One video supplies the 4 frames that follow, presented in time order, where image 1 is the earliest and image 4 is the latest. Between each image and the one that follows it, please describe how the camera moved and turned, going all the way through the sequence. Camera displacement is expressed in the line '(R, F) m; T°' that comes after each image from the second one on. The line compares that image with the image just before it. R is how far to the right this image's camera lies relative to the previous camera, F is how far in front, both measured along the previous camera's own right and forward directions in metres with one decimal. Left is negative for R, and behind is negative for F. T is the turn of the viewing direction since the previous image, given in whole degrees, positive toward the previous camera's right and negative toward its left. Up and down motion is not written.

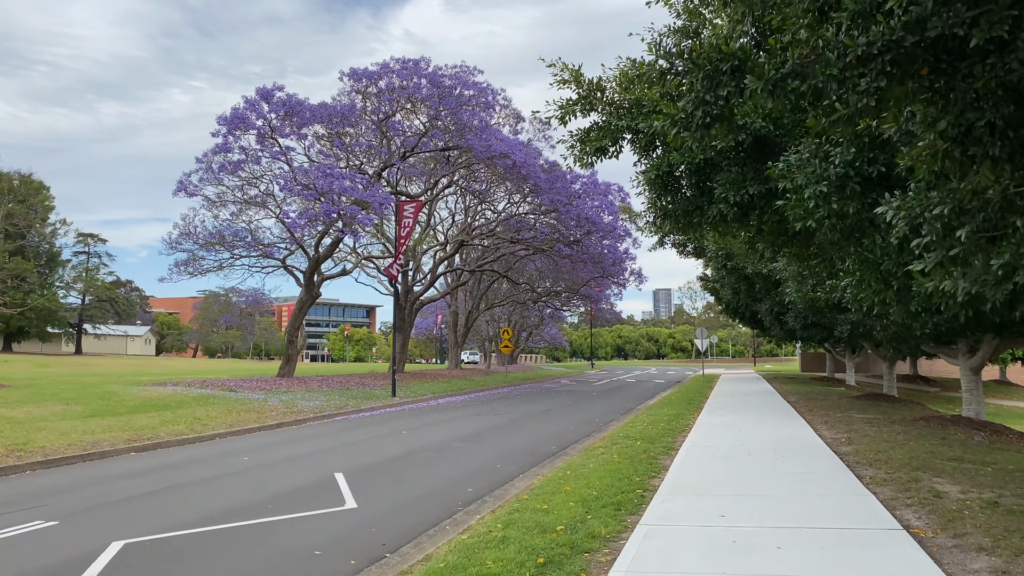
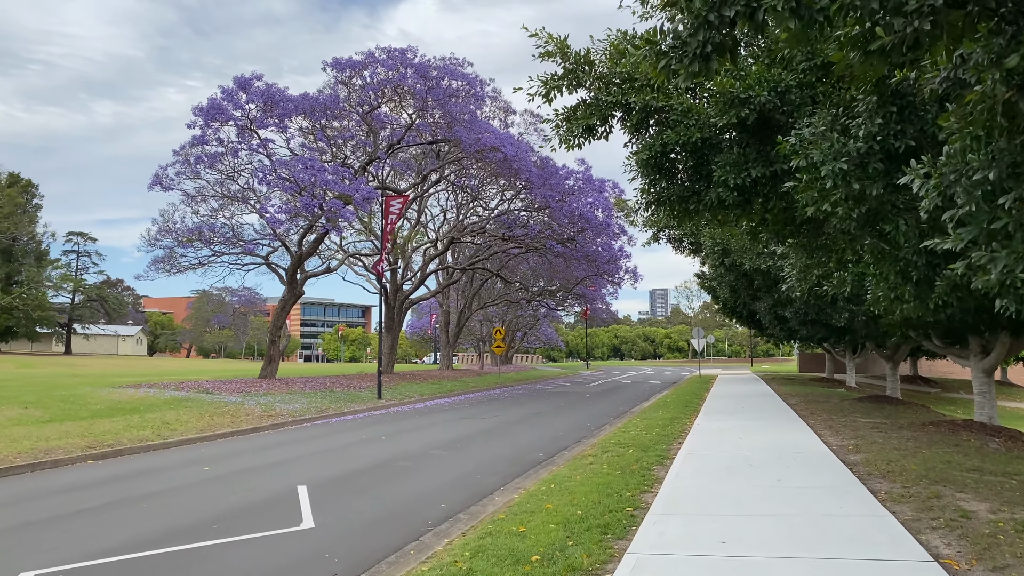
(+0.2, +0.8) m; 0°
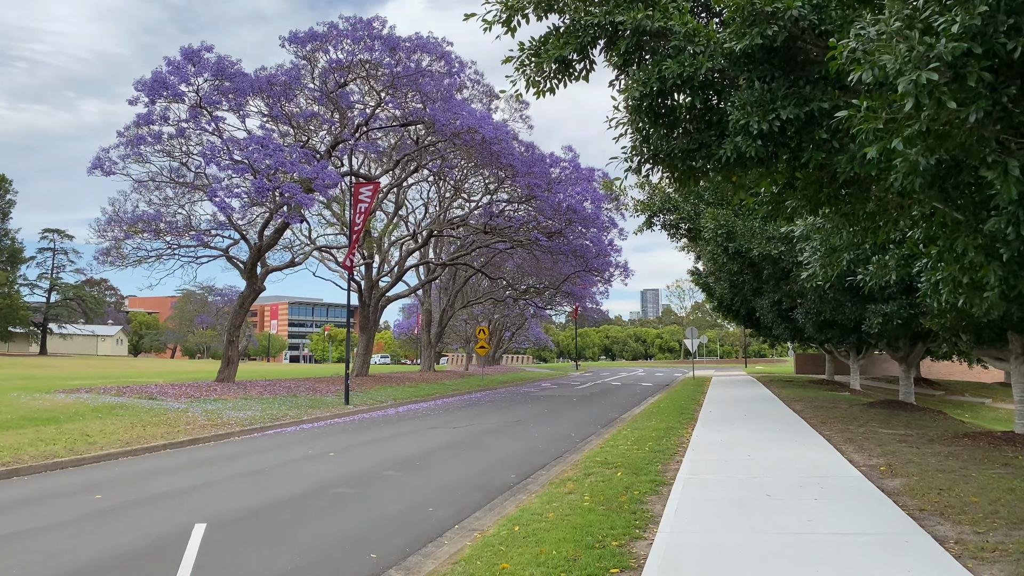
(+0.4, +1.7) m; +1°
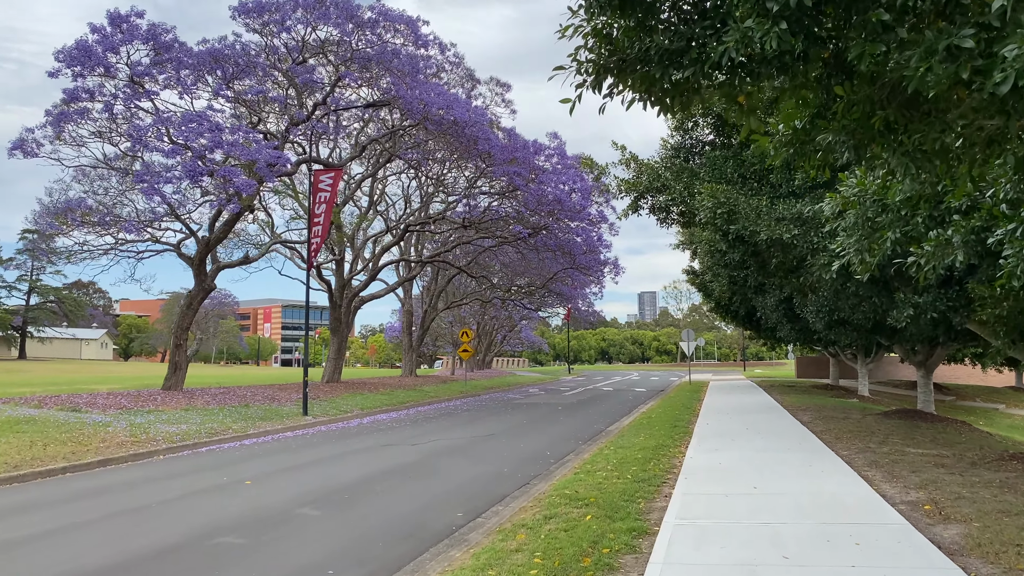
(+0.6, +1.9) m; 0°
